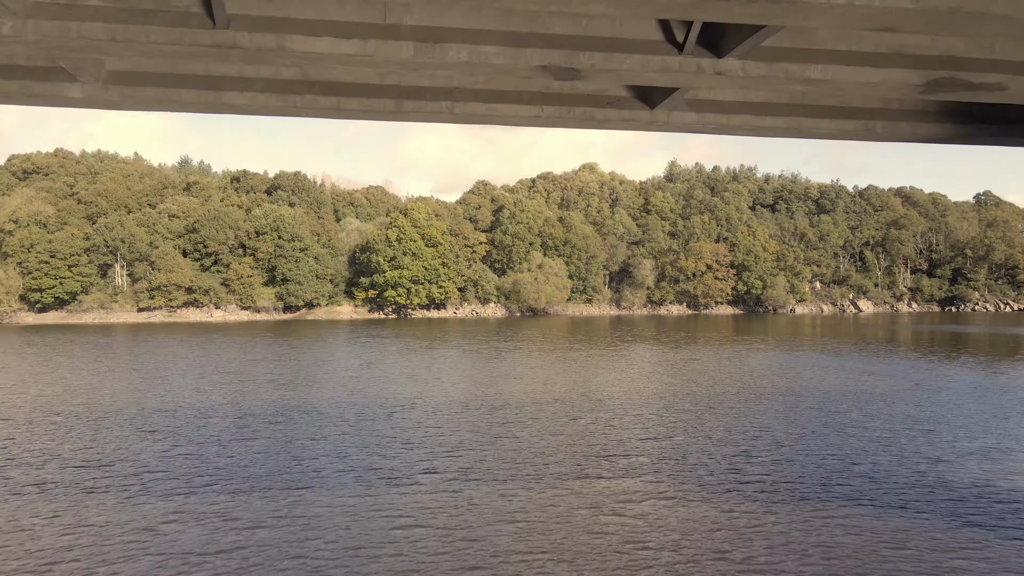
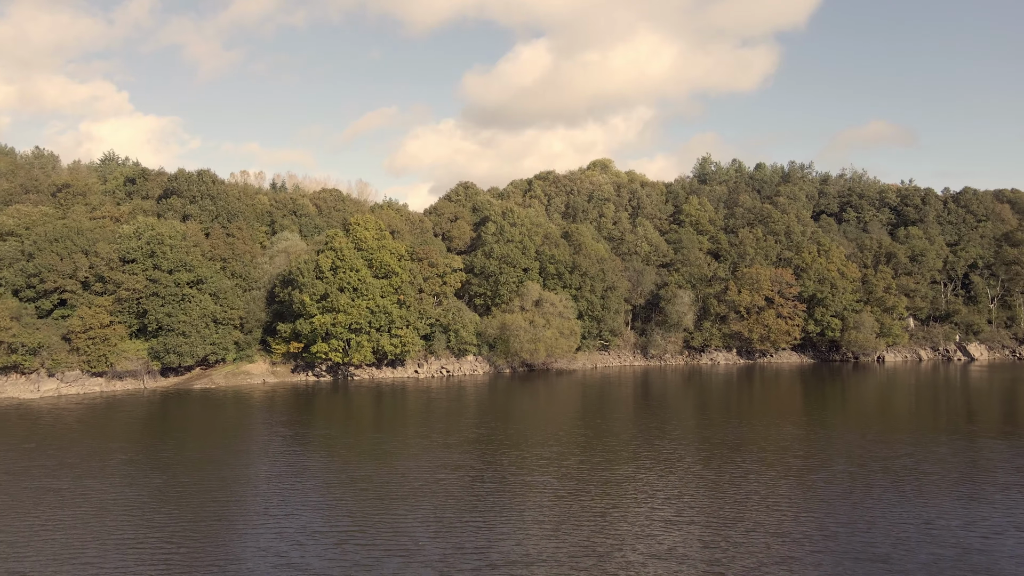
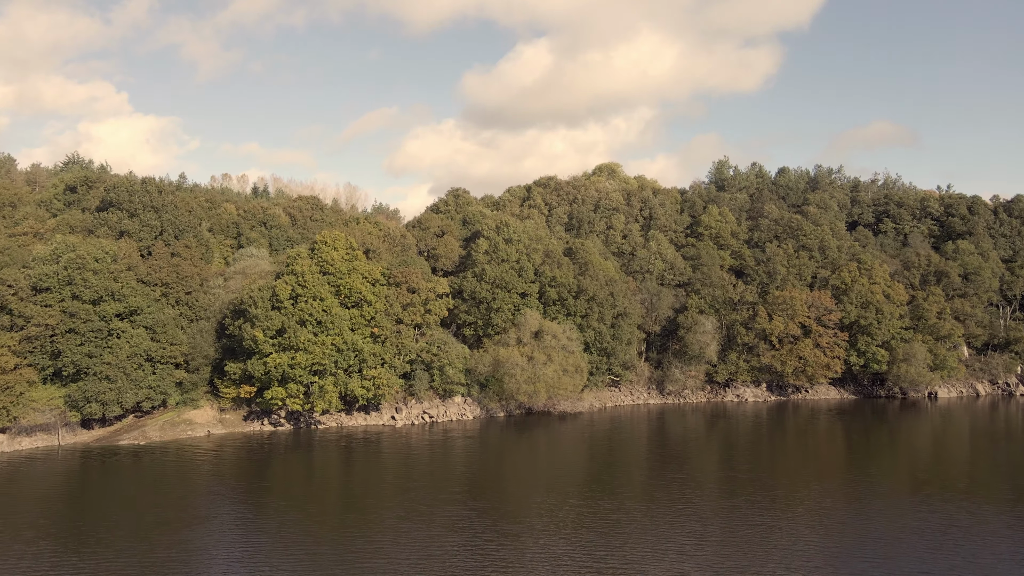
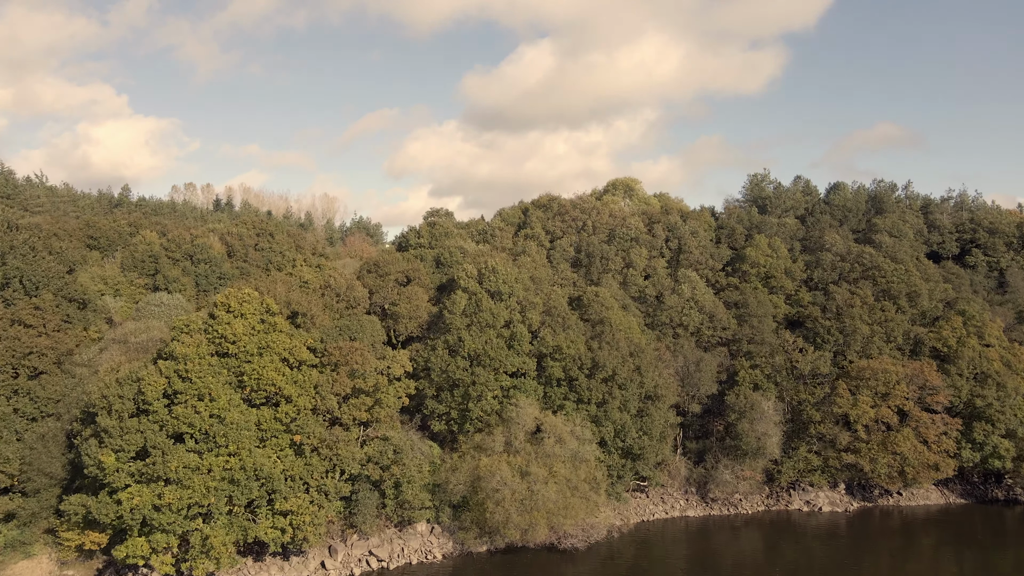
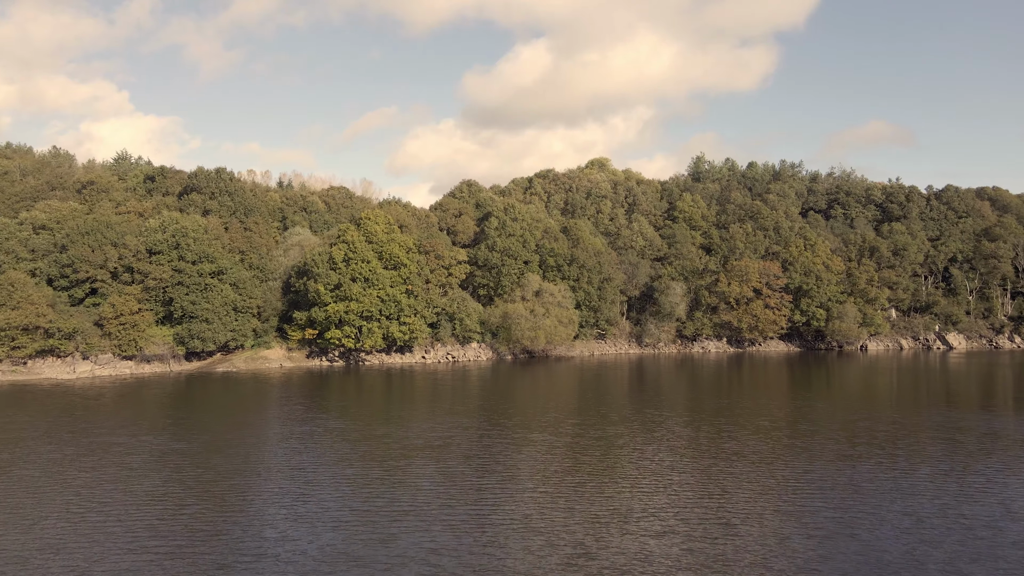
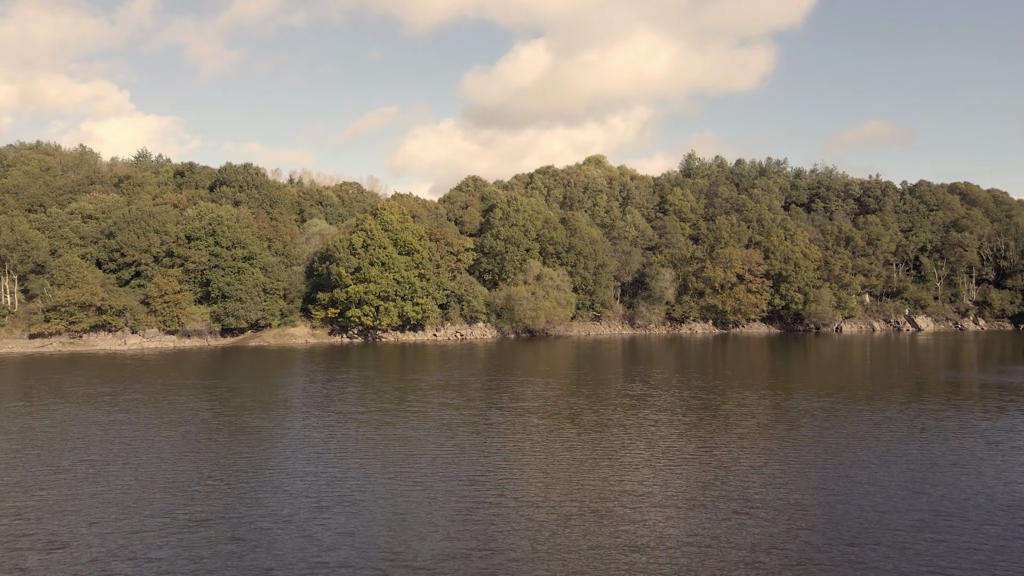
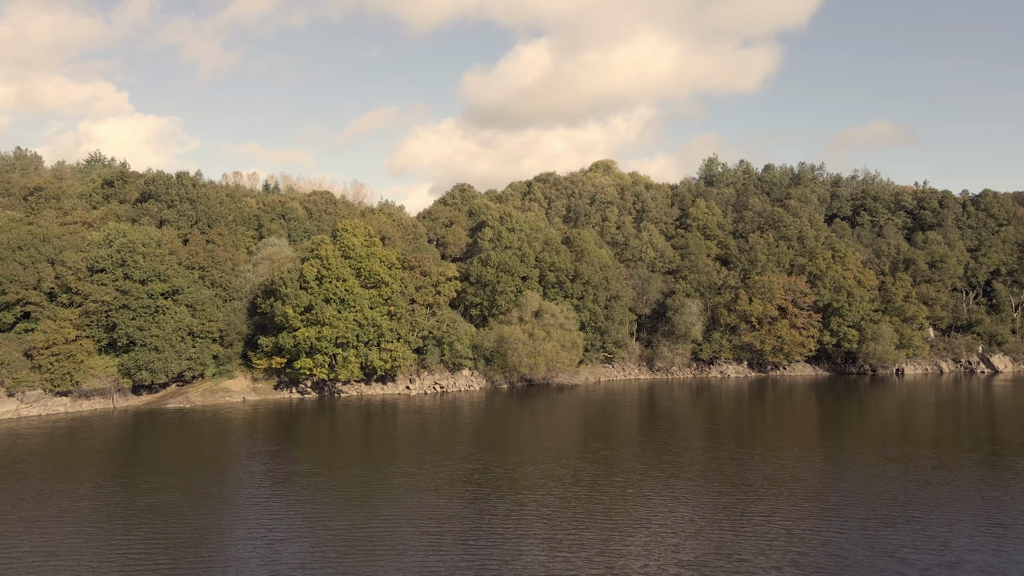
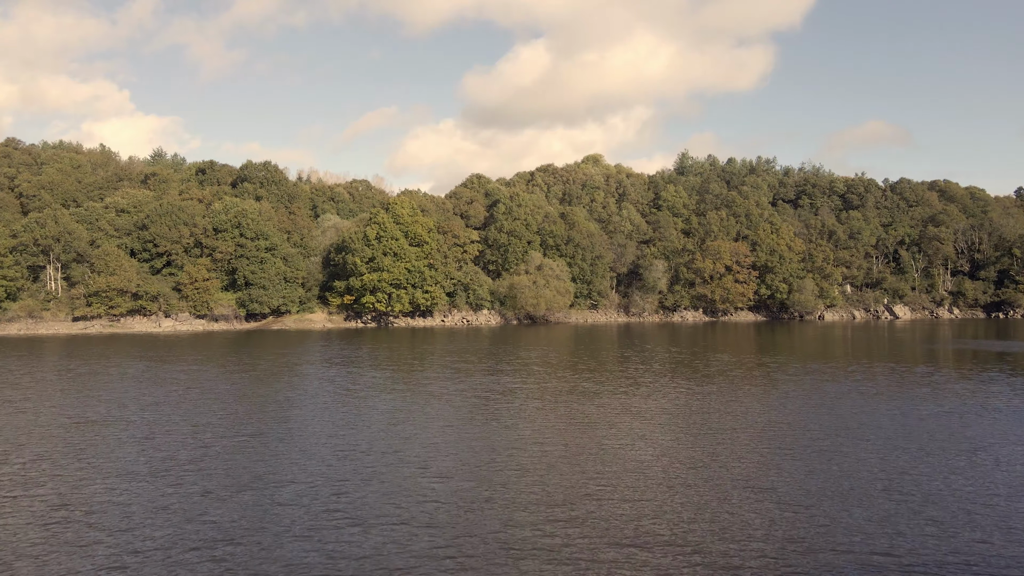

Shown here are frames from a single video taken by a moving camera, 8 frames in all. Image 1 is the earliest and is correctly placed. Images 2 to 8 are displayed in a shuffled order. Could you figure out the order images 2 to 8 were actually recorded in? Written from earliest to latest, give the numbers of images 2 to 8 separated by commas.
8, 6, 5, 2, 7, 3, 4
